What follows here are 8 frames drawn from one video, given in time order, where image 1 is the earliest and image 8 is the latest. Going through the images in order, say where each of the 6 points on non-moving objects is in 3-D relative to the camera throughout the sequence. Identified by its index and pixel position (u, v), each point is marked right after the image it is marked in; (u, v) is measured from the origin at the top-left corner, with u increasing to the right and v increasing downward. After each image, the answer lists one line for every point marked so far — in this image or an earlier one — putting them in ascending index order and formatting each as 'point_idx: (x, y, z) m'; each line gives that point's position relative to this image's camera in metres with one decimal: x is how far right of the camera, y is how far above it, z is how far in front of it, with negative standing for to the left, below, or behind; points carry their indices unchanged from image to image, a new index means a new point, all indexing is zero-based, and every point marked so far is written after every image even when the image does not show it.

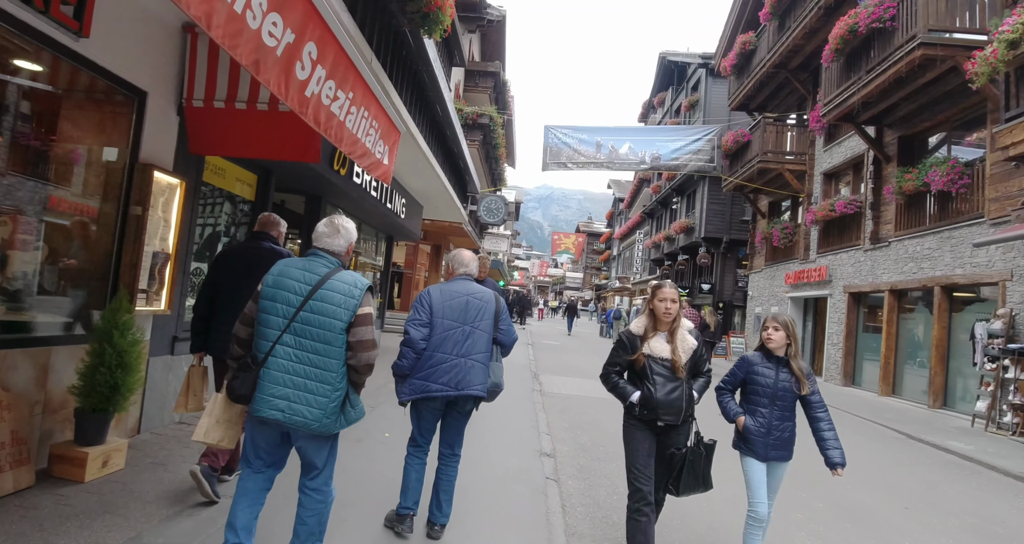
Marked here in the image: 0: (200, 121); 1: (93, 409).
0: (-2.5, +1.2, +4.7) m
1: (-2.6, -0.9, +3.7) m
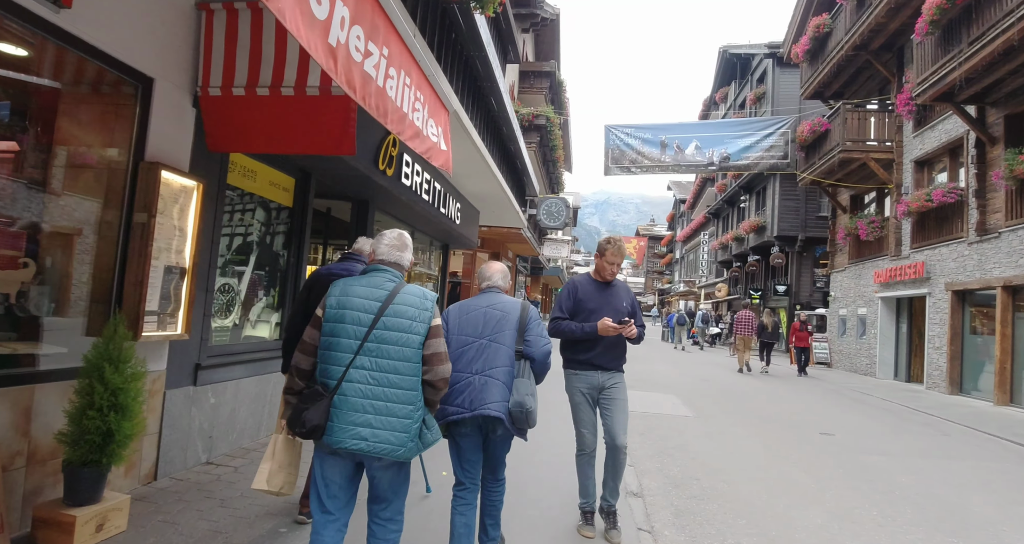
0: (-2.0, +1.1, +4.0) m
1: (-2.2, -1.0, +3.0) m
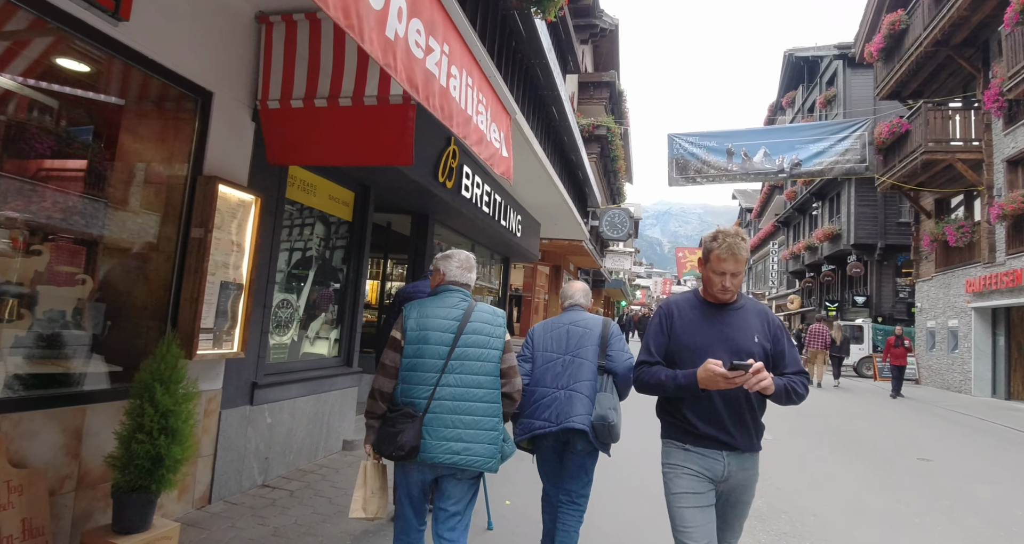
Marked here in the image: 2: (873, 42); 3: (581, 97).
0: (-1.6, +1.0, +3.9) m
1: (-1.8, -1.0, +2.8) m
2: (+11.3, +7.1, +17.8) m
3: (+2.1, +5.4, +17.9) m
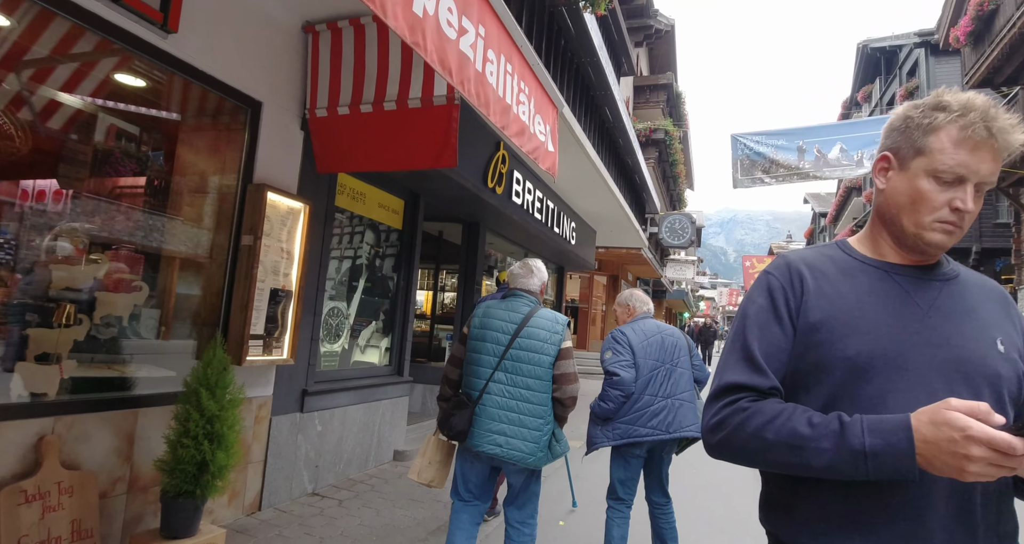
0: (-1.3, +0.9, +4.0) m
1: (-1.6, -1.1, +2.8) m
2: (+12.9, +7.0, +16.5) m
3: (+3.8, +5.1, +17.5) m
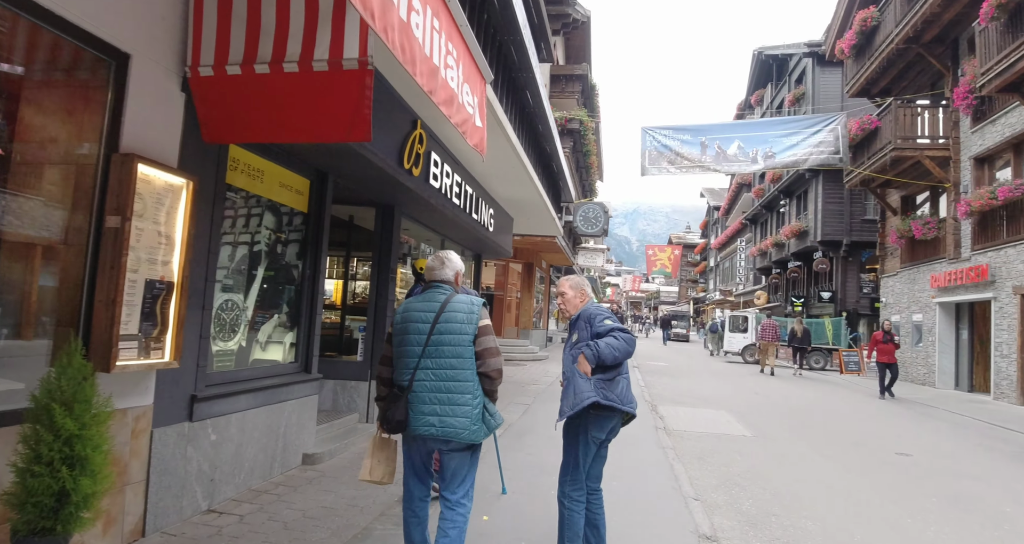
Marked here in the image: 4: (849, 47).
0: (-1.7, +1.0, +3.4) m
1: (-1.9, -1.0, +2.3) m
2: (+10.4, +7.4, +17.8) m
3: (+1.2, +5.5, +17.5) m
4: (+10.4, +7.1, +17.9) m
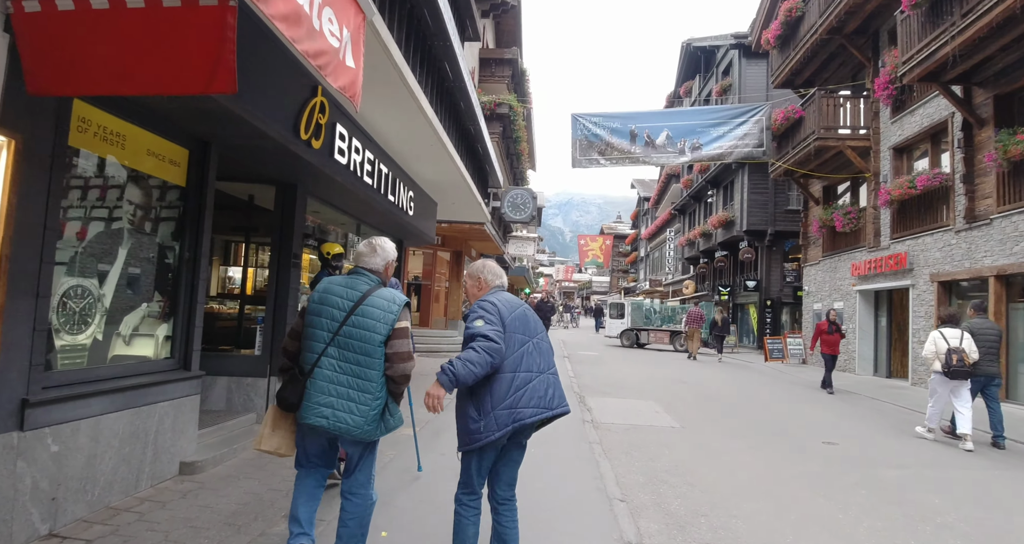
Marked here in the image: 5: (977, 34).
0: (-2.2, +1.1, +2.8) m
1: (-2.3, -0.9, +1.7) m
2: (+8.2, +7.7, +18.4) m
3: (-0.9, +5.8, +17.1) m
4: (+8.2, +7.4, +18.5) m
5: (+7.7, +3.9, +9.5) m
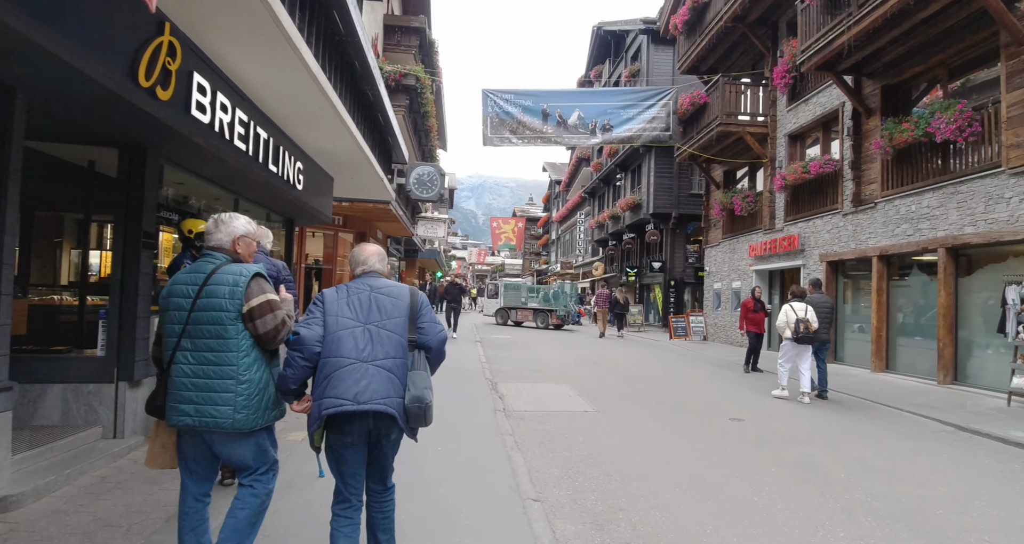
0: (-2.6, +1.2, +2.2) m
1: (-2.5, -0.9, +1.1) m
2: (+5.3, +8.3, +18.9) m
3: (-3.4, +6.3, +16.3) m
4: (+5.4, +8.1, +19.0) m
5: (+6.2, +4.2, +10.1) m
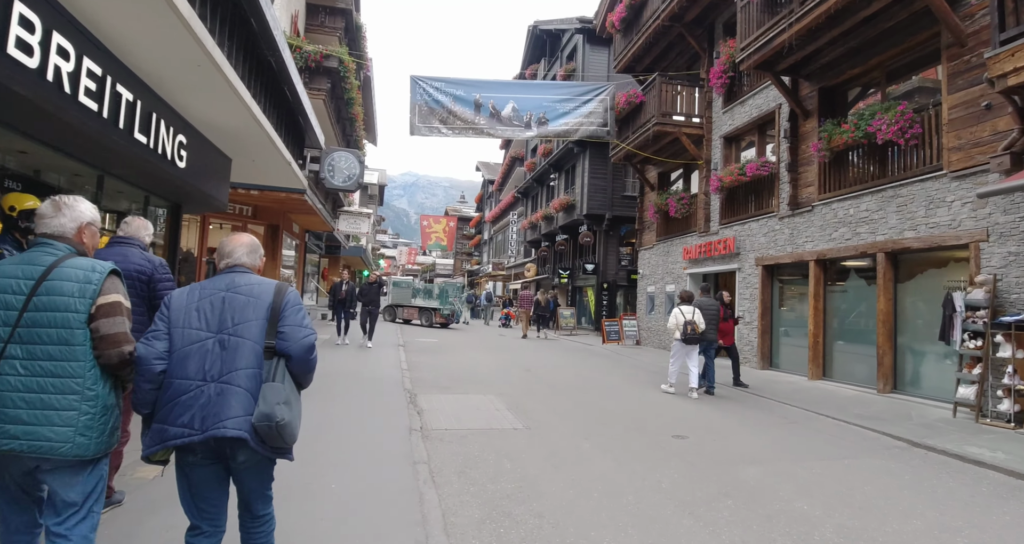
0: (-2.8, +1.2, +0.8) m
1: (-2.6, -0.8, -0.2) m
2: (+3.2, +8.2, +18.4) m
3: (-5.2, +6.3, +14.8) m
4: (+3.3, +8.0, +18.6) m
5: (+5.0, +4.2, +9.8) m
